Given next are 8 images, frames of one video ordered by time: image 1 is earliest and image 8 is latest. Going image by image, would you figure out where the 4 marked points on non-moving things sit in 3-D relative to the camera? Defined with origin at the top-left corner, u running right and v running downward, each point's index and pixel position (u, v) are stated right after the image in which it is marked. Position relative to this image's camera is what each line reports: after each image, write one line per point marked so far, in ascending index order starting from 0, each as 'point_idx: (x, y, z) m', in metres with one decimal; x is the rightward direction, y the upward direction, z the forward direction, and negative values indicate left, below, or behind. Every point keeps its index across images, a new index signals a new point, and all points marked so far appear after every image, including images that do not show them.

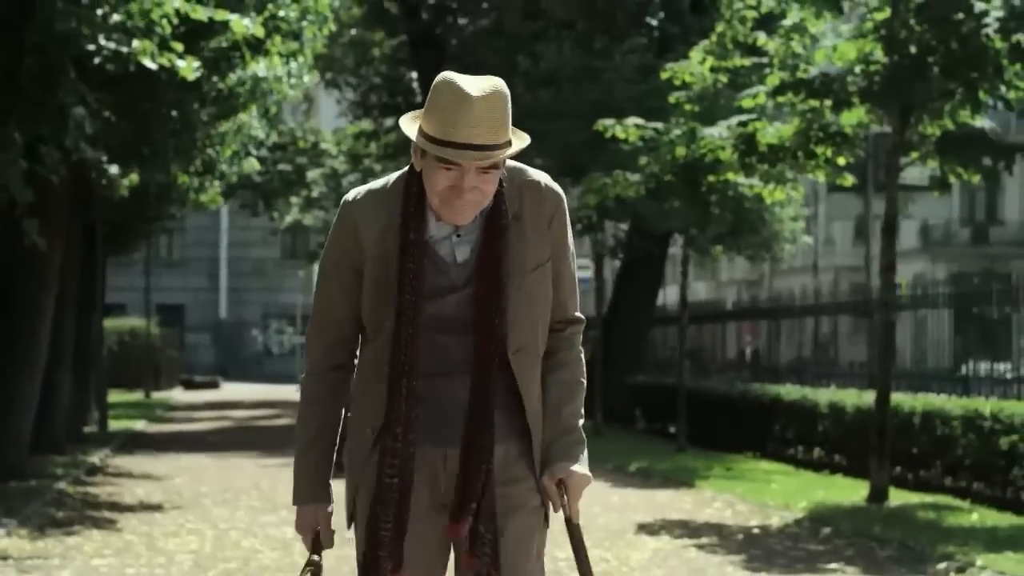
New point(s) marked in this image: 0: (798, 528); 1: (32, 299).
0: (+2.1, -1.8, +13.3) m
1: (-4.7, -0.1, +17.5) m
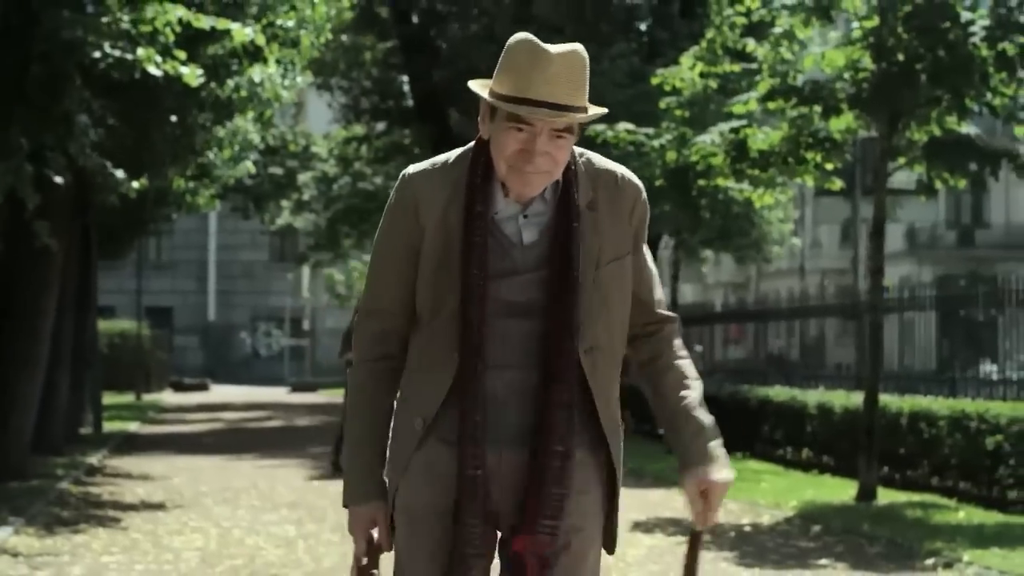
0: (+2.1, -1.8, +13.6) m
1: (-4.7, -0.1, +17.8) m
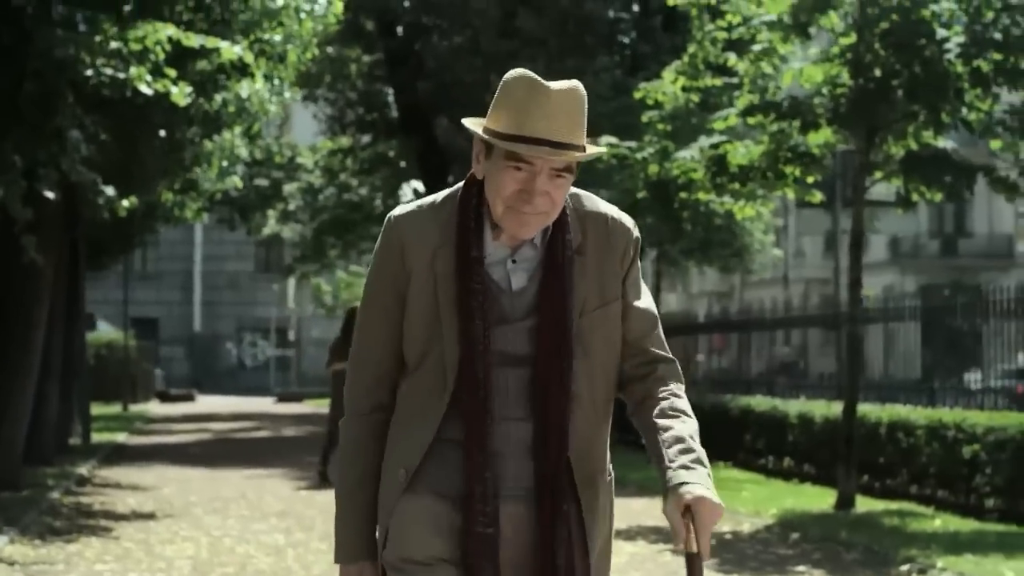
0: (+2.0, -1.9, +13.8) m
1: (-4.9, -0.2, +18.0) m
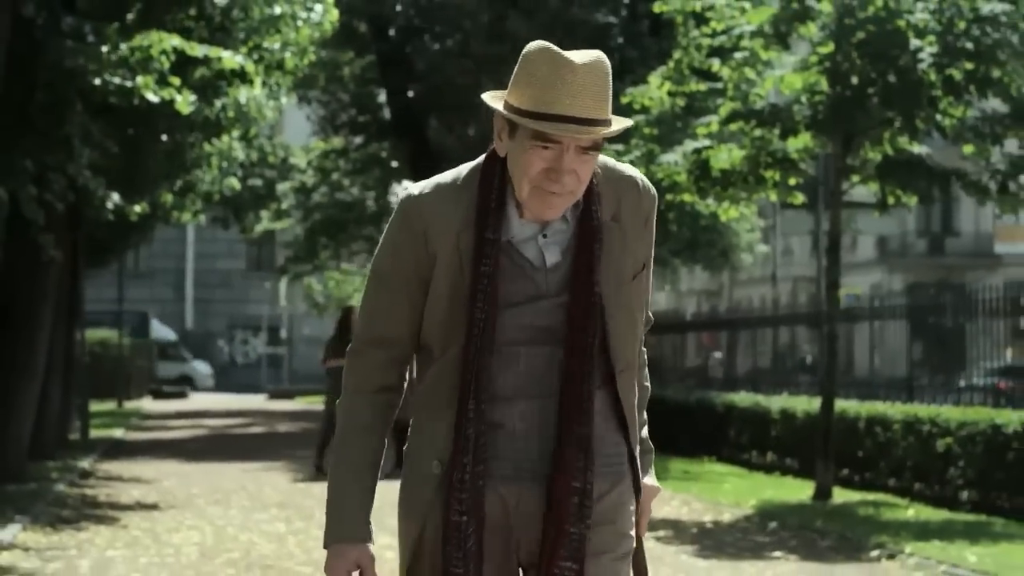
0: (+1.9, -1.9, +14.5) m
1: (-5.0, -0.2, +18.6) m
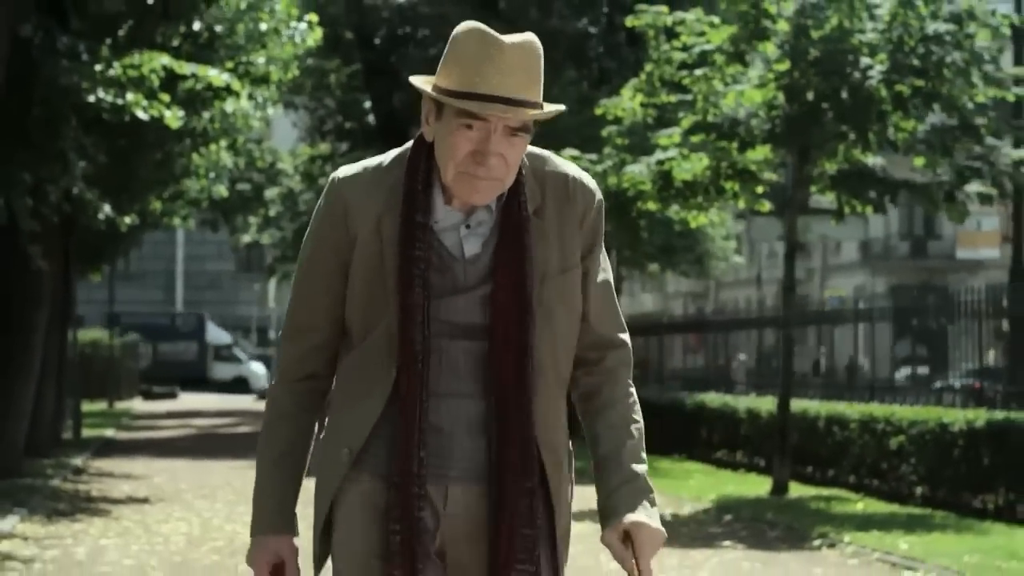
0: (+1.6, -1.9, +15.3) m
1: (-5.2, -0.3, +19.4) m
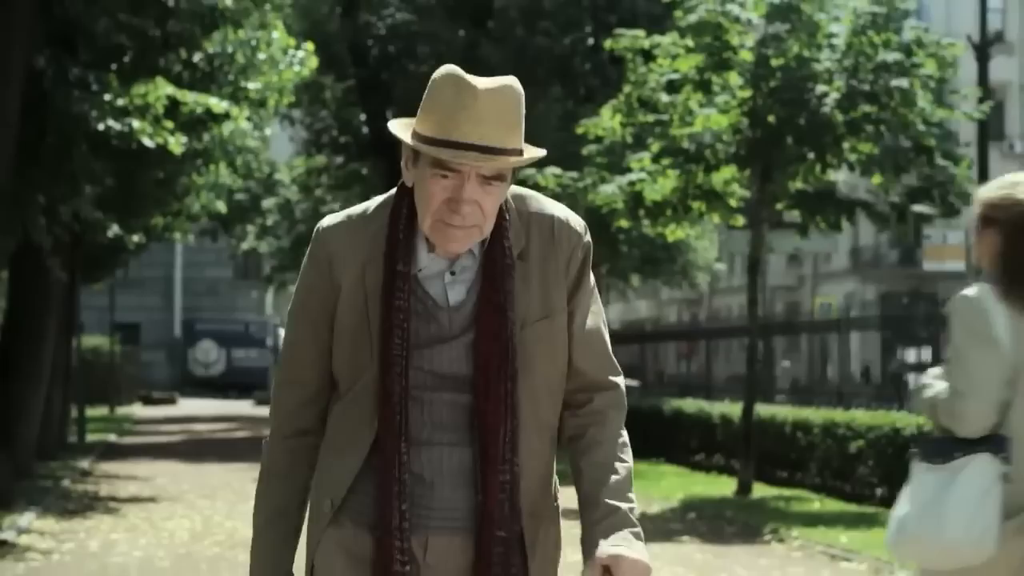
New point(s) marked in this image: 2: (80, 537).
0: (+1.4, -2.1, +16.5) m
1: (-5.4, -0.4, +20.6) m
2: (-3.3, -1.9, +13.8) m
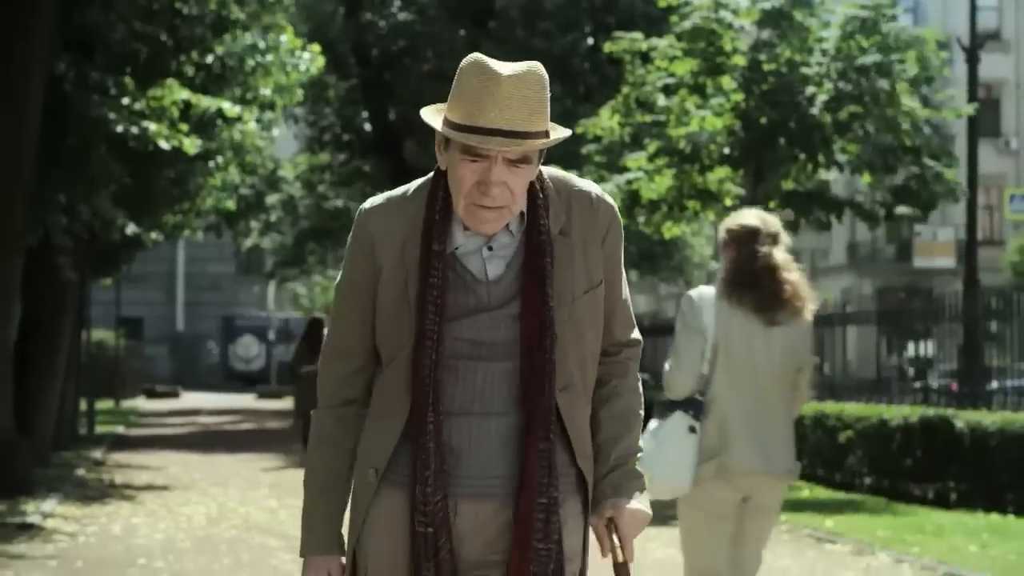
0: (+1.5, -2.0, +17.2) m
1: (-5.4, -0.4, +21.3) m
2: (-3.3, -1.9, +14.5) m
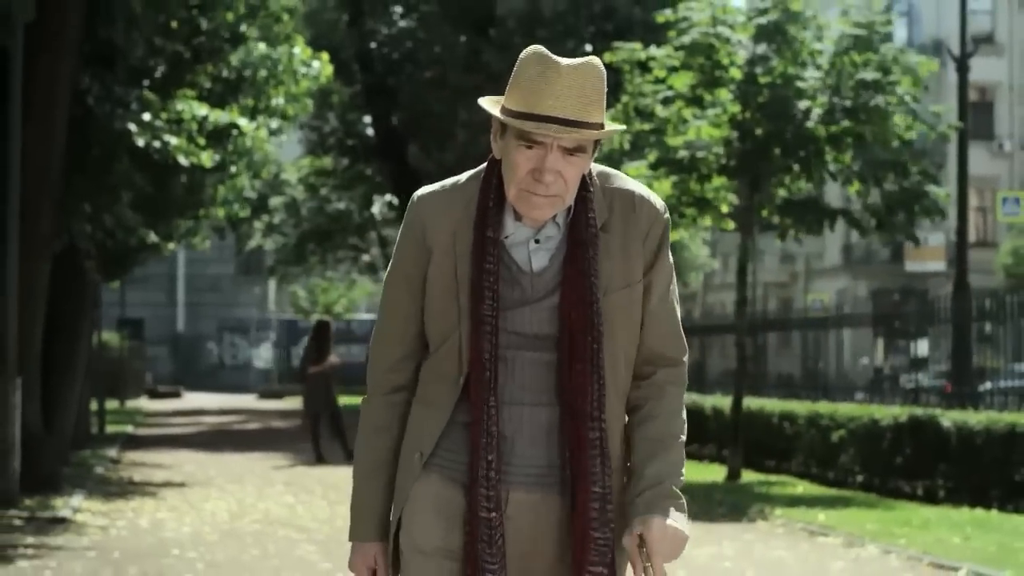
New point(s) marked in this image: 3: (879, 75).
0: (+1.5, -2.1, +17.9) m
1: (-5.4, -0.4, +22.0) m
2: (-3.2, -1.9, +15.3) m
3: (+4.0, +2.3, +19.6) m
